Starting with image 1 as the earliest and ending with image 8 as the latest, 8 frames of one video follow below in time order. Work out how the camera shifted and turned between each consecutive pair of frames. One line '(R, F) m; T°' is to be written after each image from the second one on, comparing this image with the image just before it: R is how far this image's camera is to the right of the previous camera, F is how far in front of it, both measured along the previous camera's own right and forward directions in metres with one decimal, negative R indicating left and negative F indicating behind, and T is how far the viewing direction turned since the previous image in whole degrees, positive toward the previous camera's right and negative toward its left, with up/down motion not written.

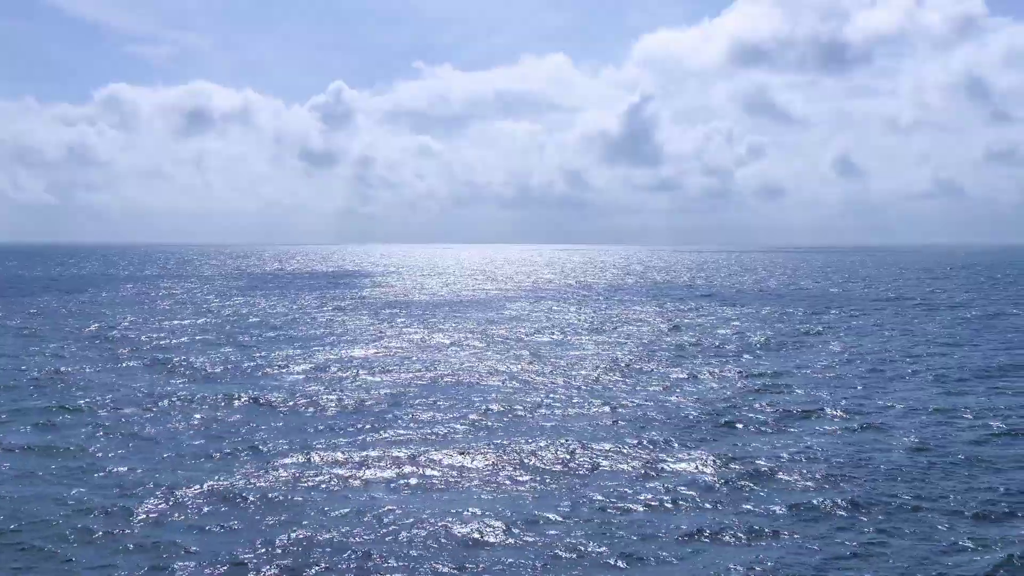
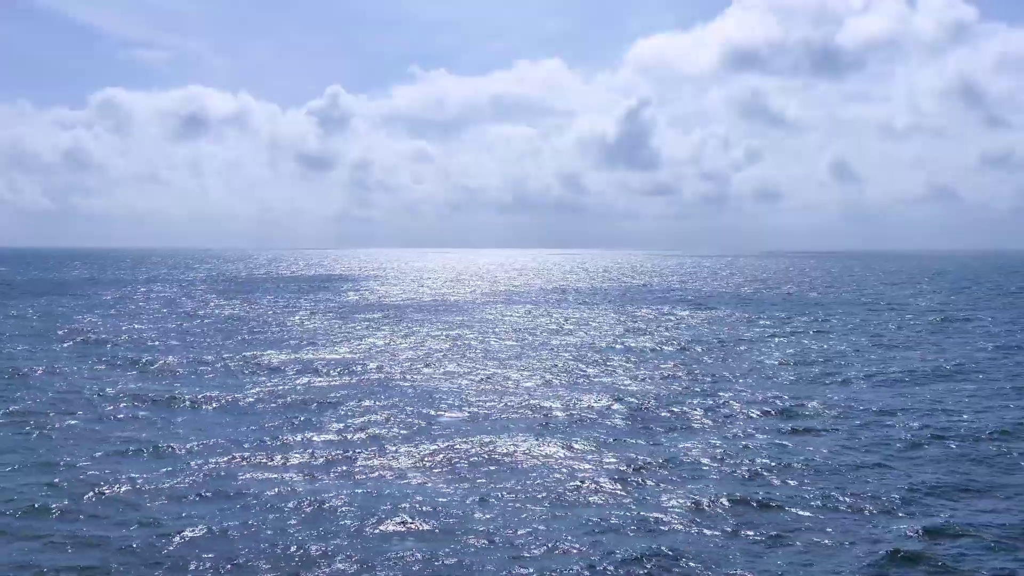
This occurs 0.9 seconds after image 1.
(+1.9, -0.4) m; 0°
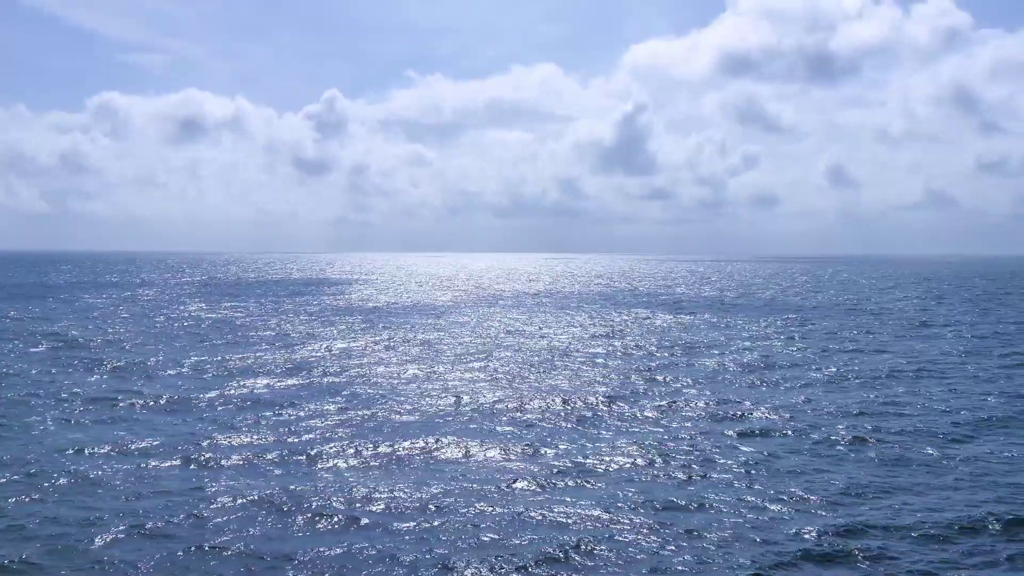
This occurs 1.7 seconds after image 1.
(+1.6, -0.5) m; 0°
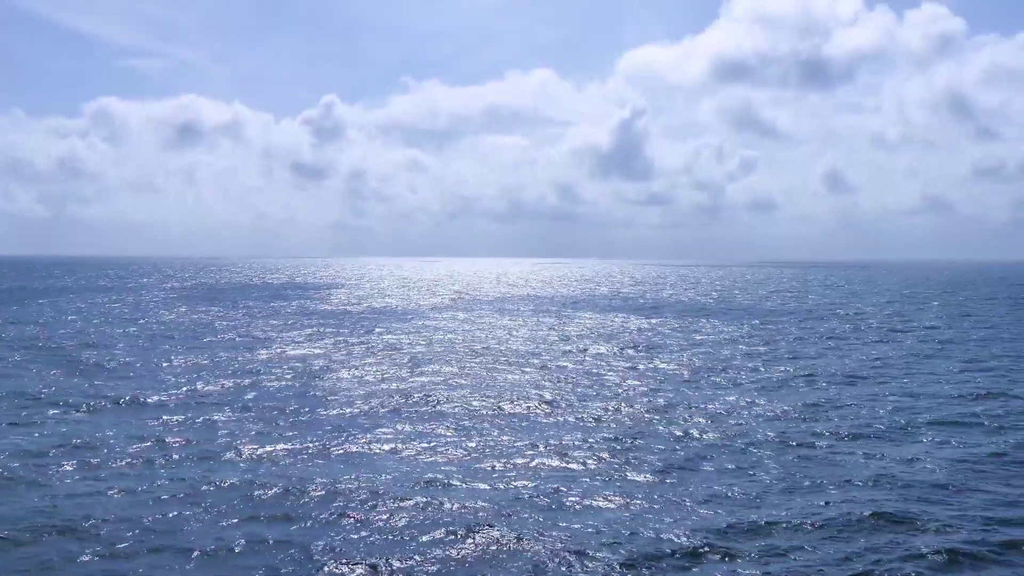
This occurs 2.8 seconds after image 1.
(+2.1, -0.5) m; 0°
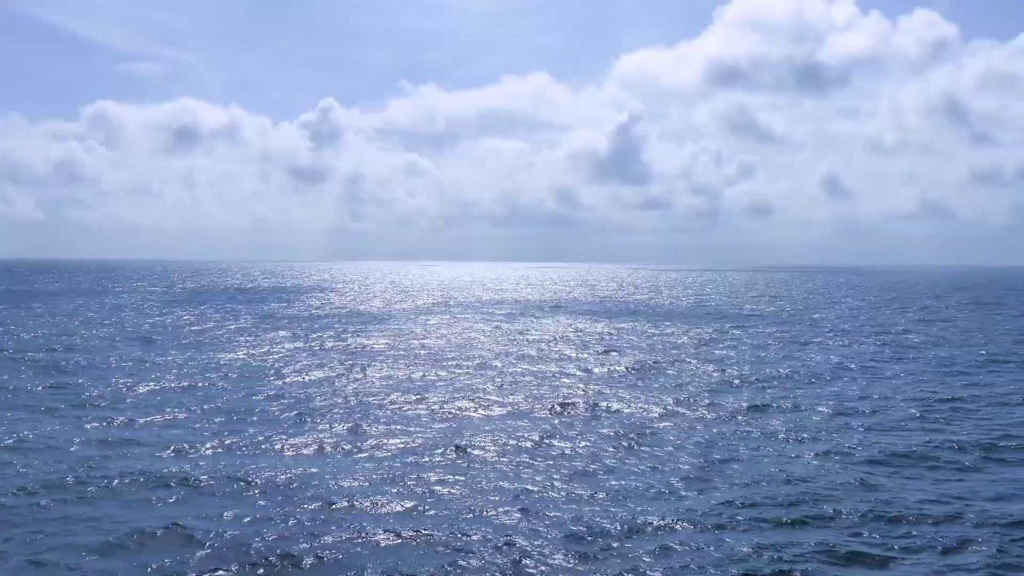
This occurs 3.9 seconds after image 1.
(+1.6, -0.4) m; 0°
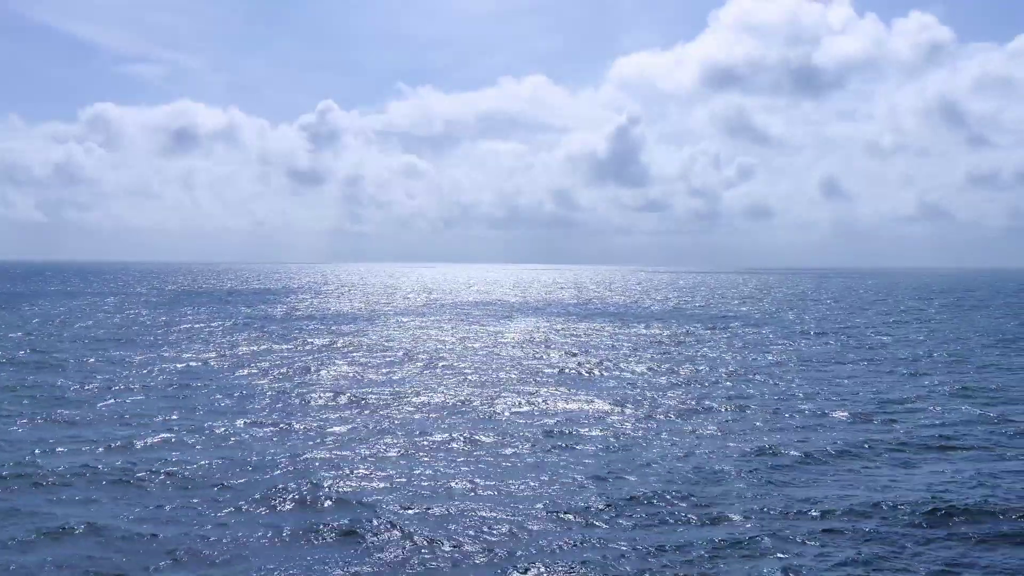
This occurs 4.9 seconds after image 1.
(+1.3, -0.5) m; 0°
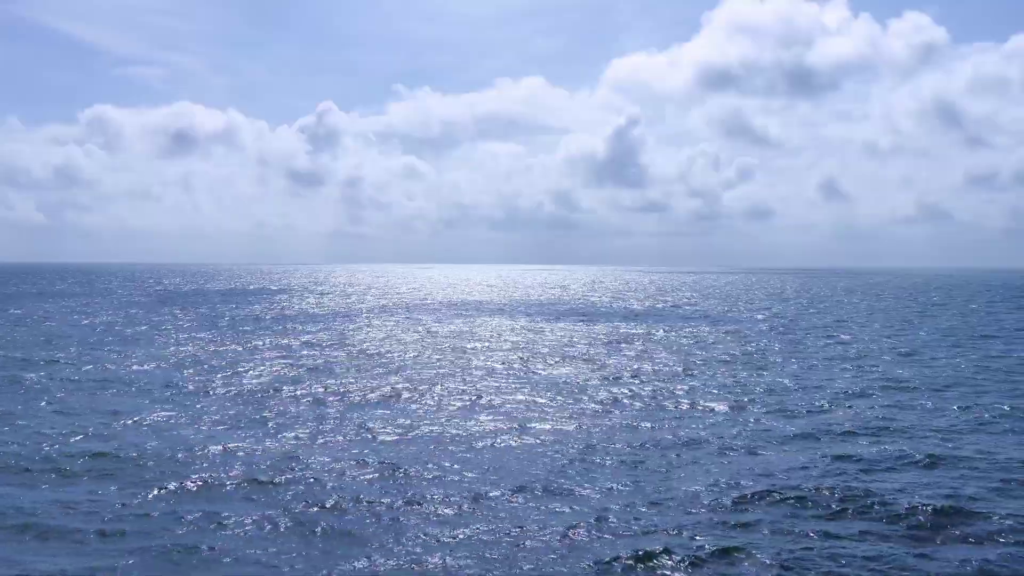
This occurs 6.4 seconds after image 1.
(+1.5, -0.5) m; 0°
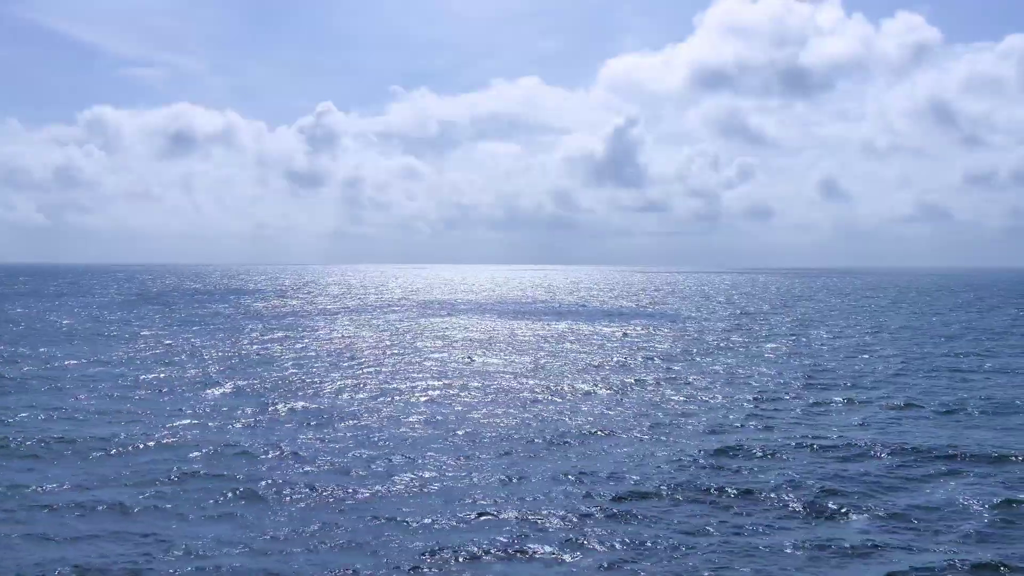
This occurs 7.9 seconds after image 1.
(+1.5, -0.6) m; 0°
